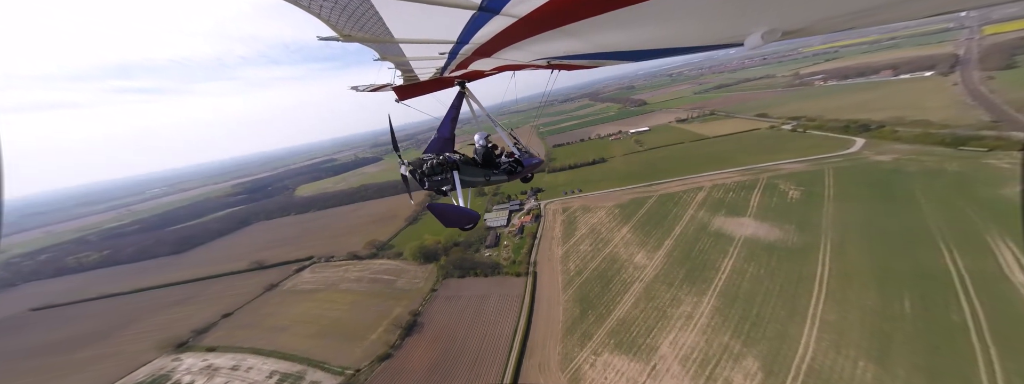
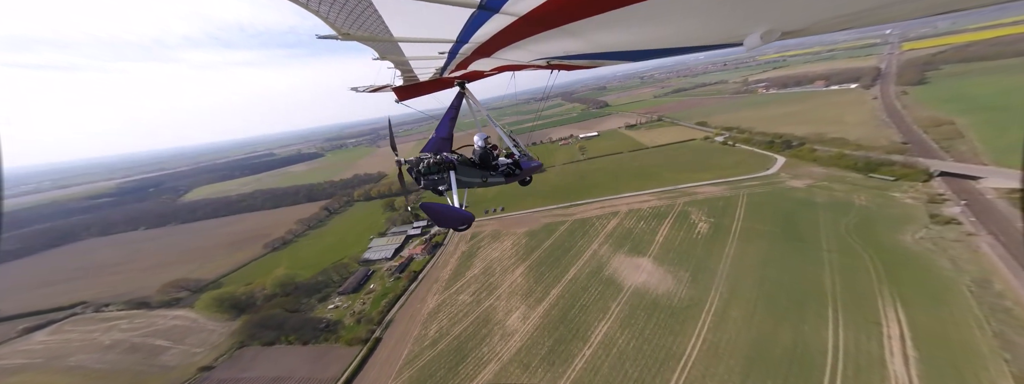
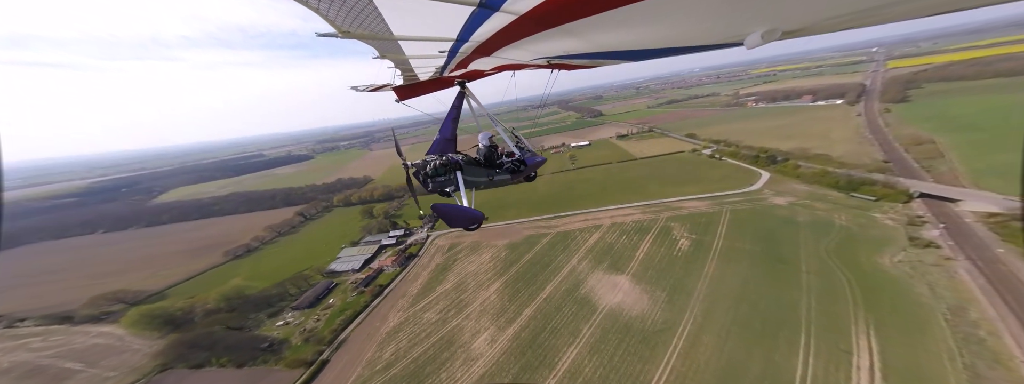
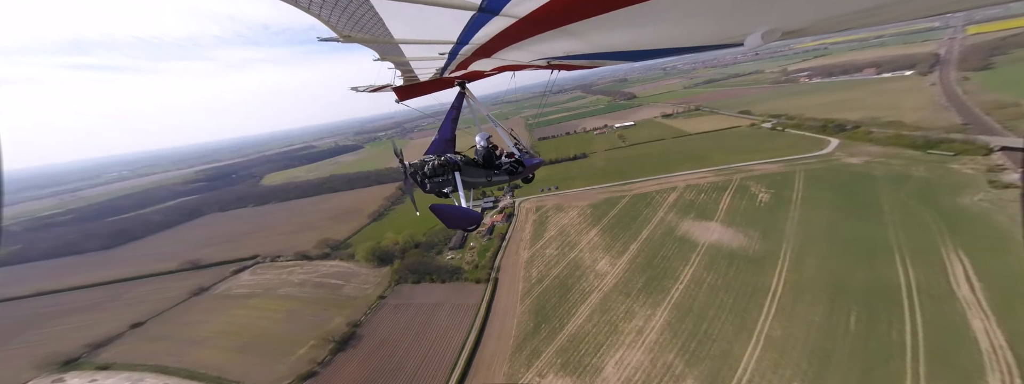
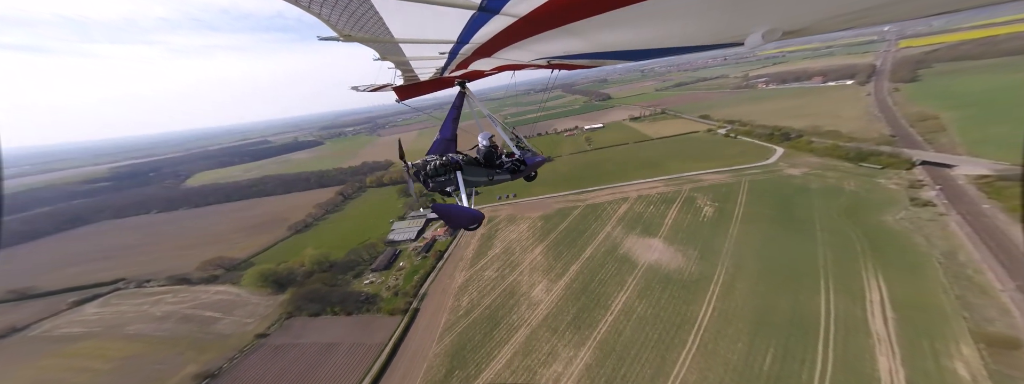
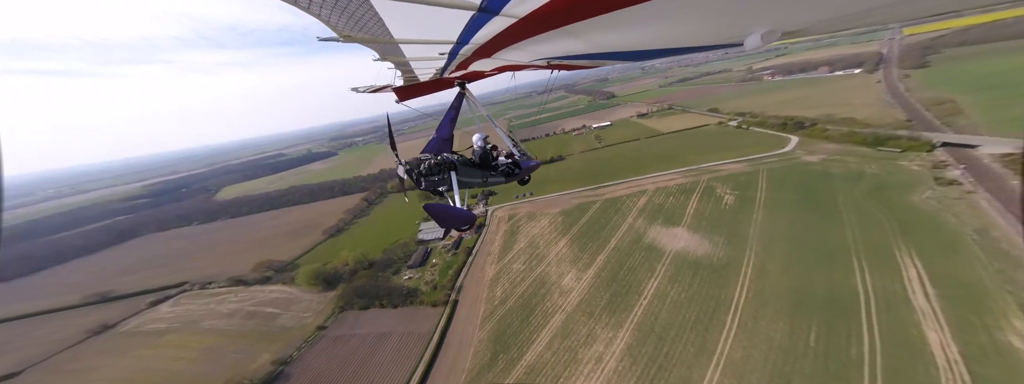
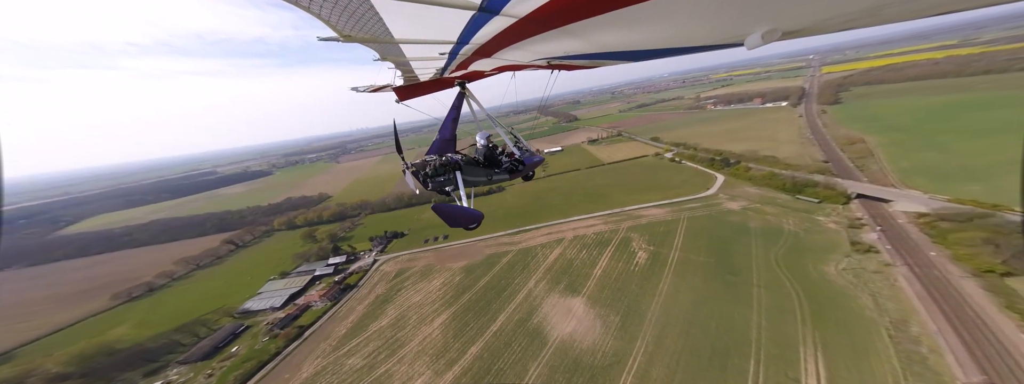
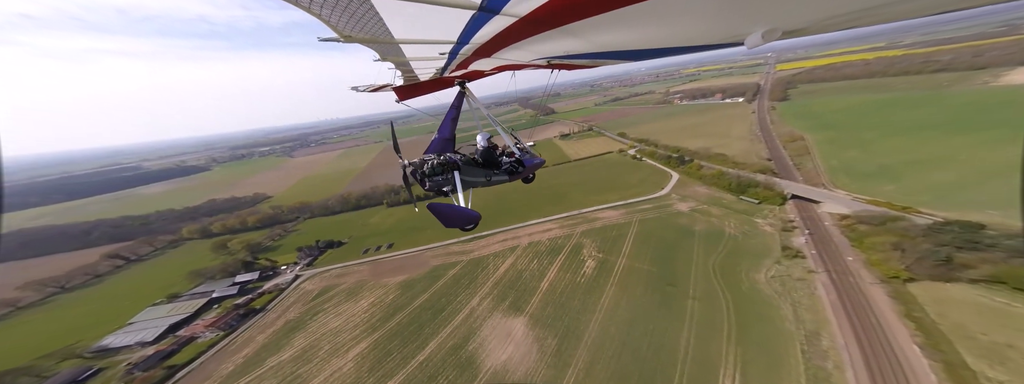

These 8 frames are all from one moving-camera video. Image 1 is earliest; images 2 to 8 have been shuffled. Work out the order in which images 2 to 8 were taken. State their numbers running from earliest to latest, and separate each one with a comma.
4, 6, 5, 2, 3, 7, 8
